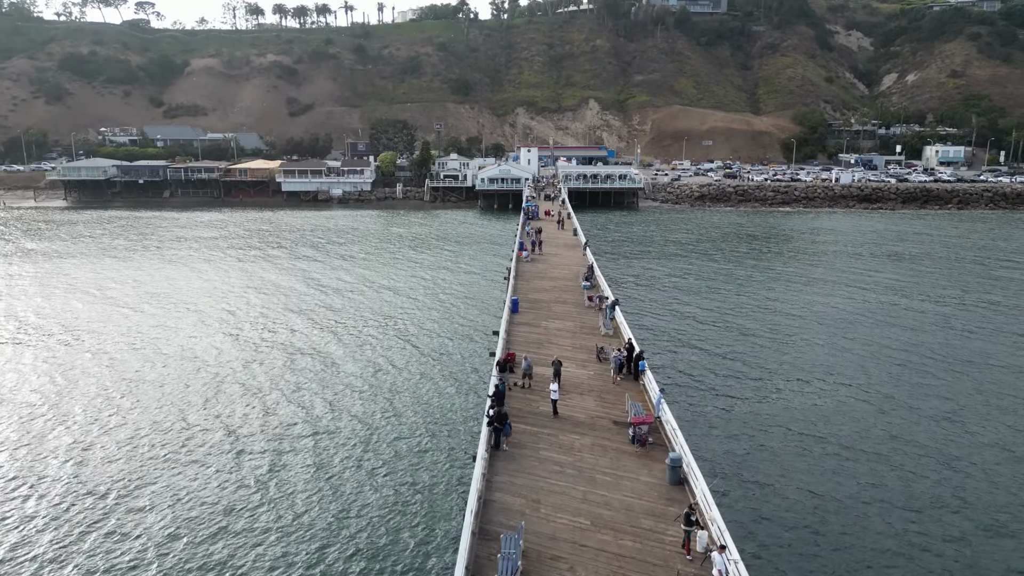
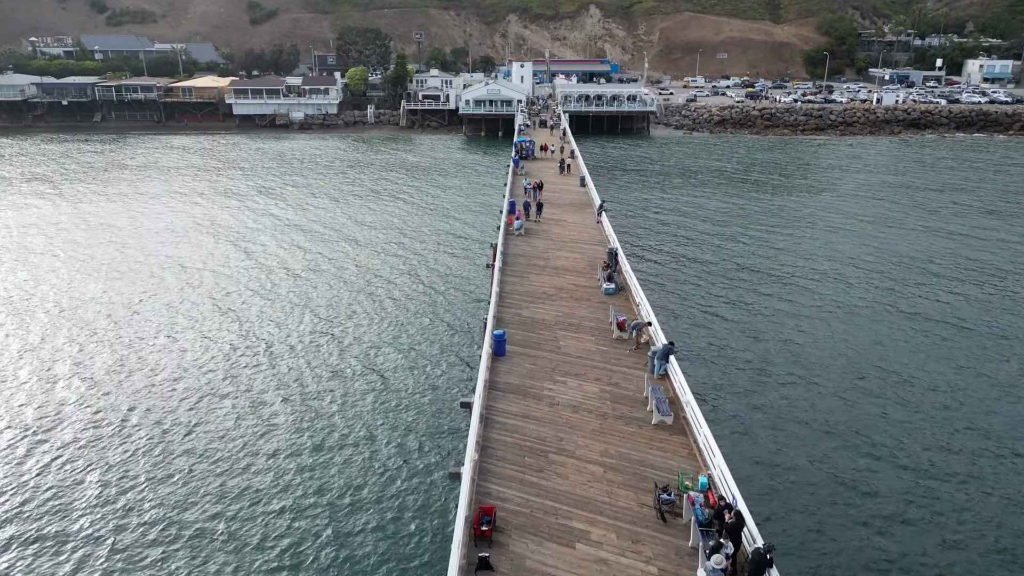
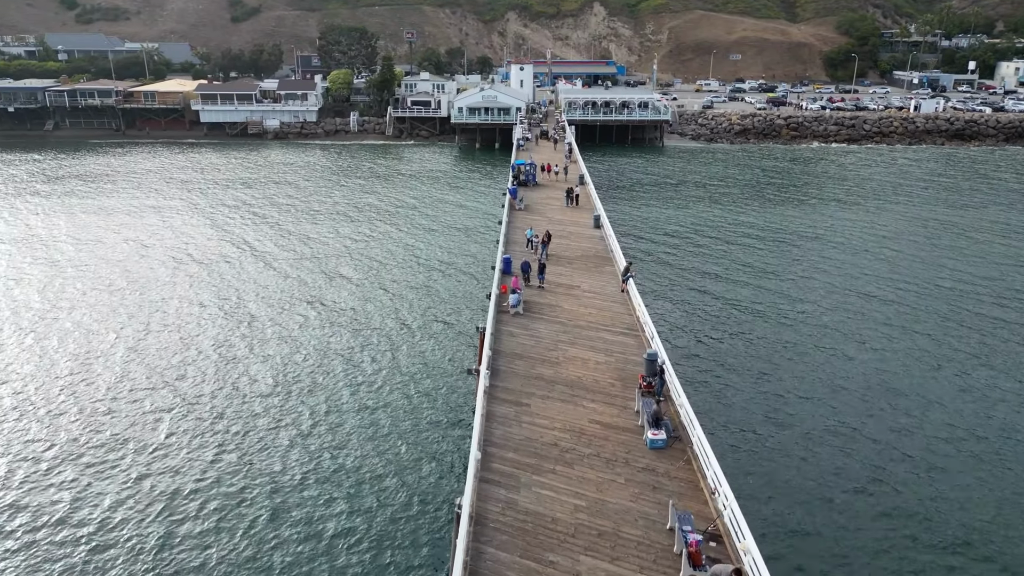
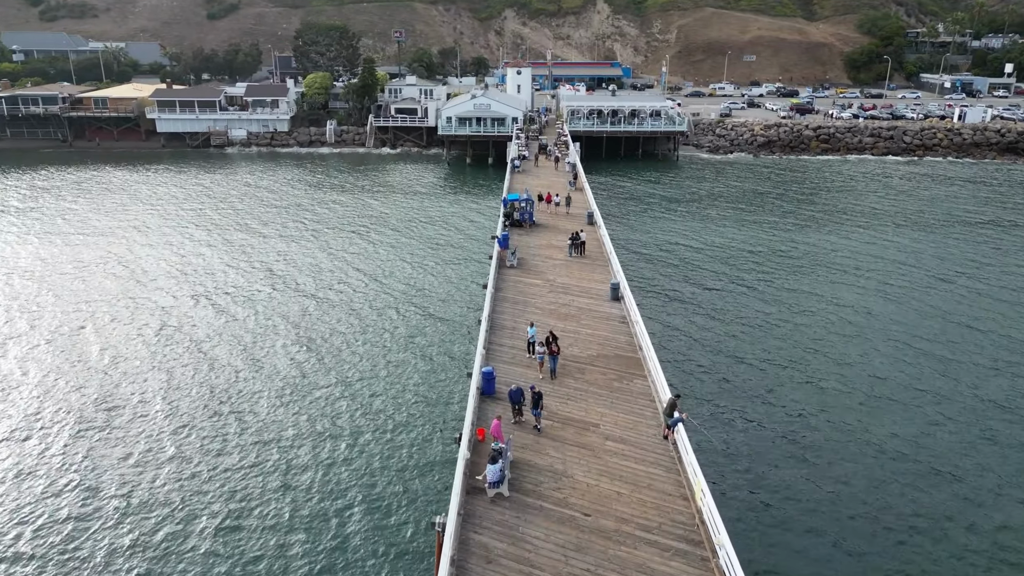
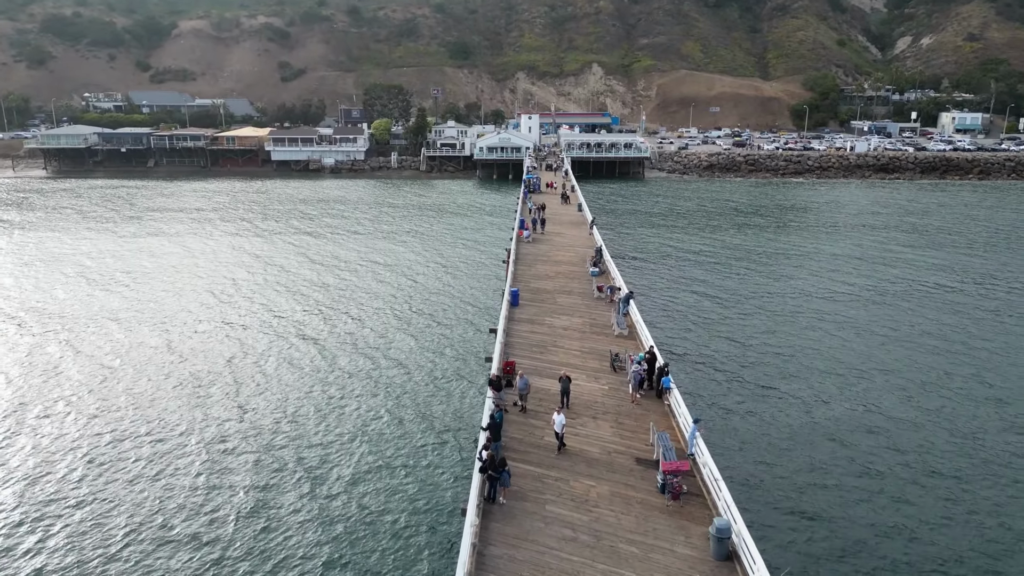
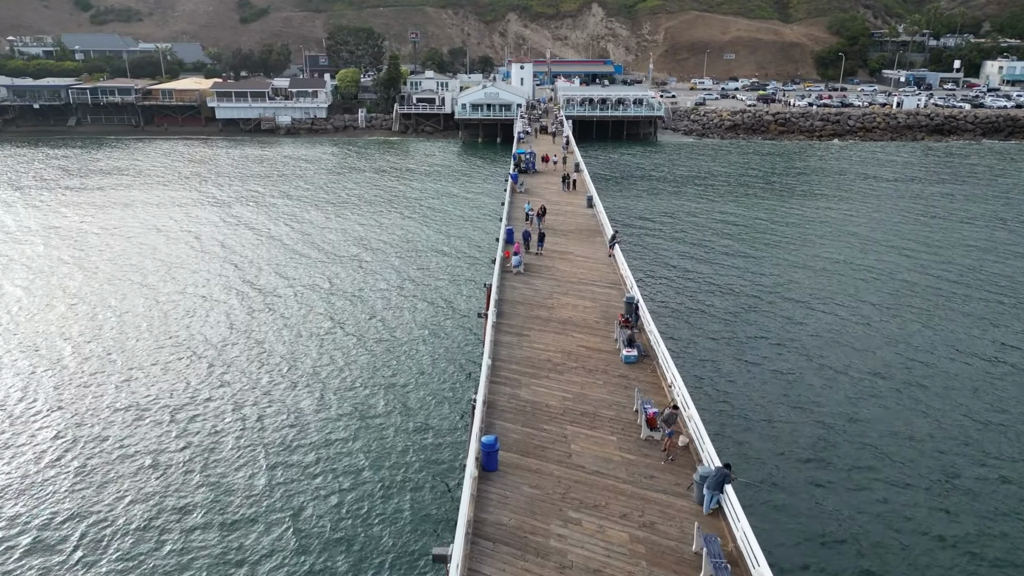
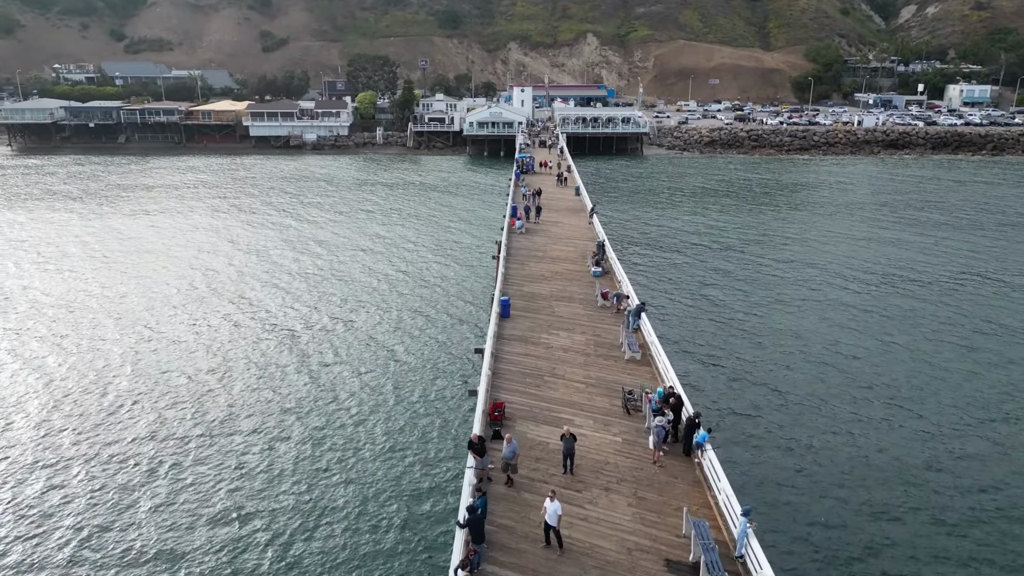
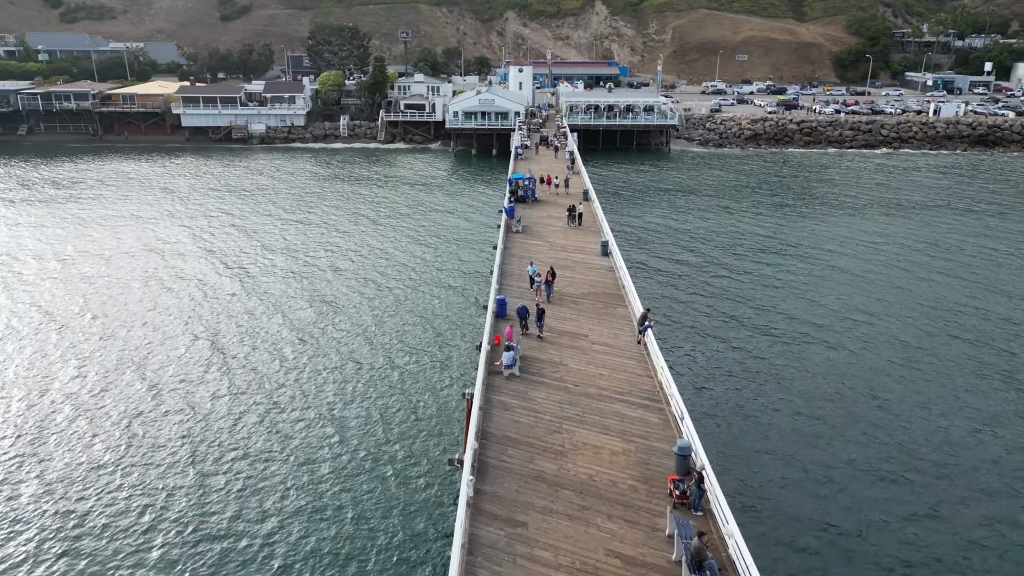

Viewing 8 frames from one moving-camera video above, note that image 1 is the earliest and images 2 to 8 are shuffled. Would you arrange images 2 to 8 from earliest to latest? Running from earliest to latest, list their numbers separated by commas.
5, 7, 2, 6, 3, 8, 4
